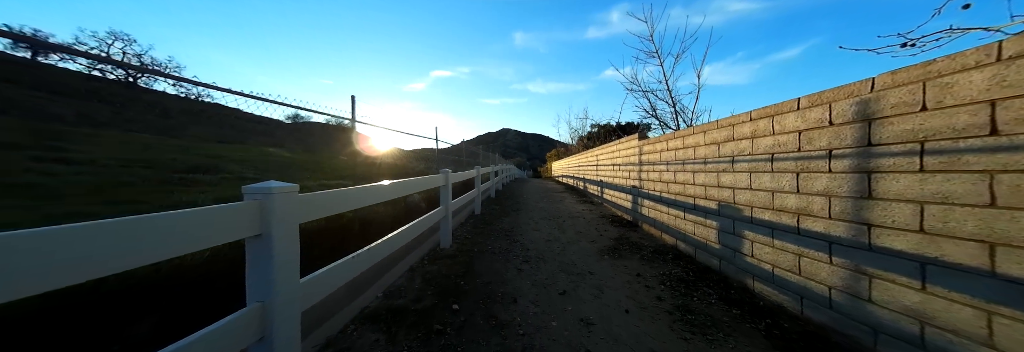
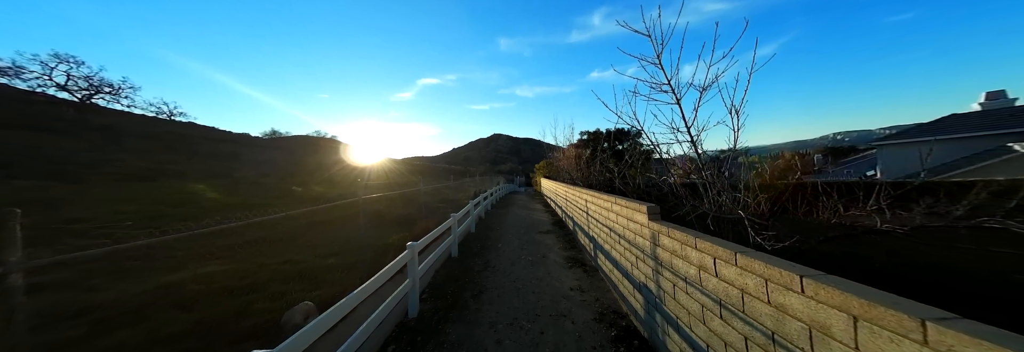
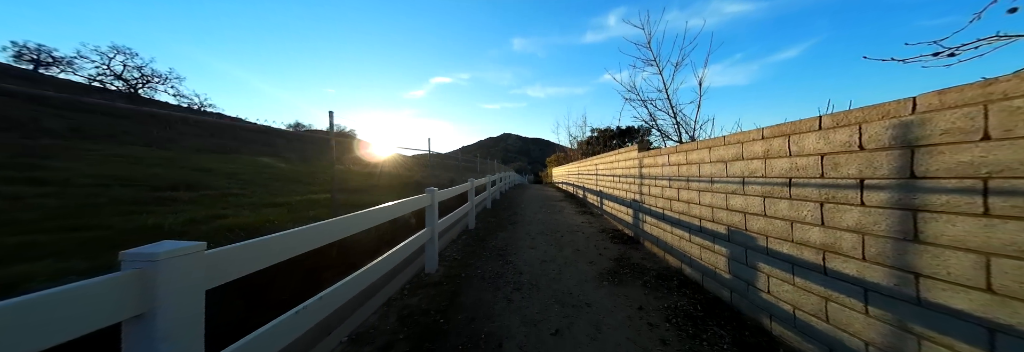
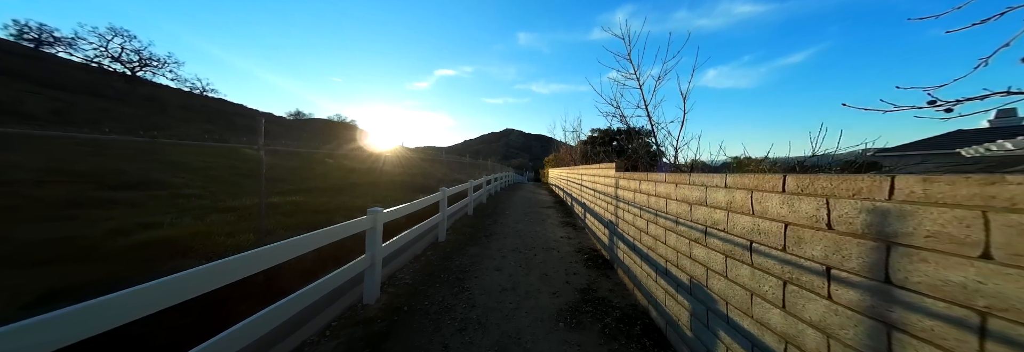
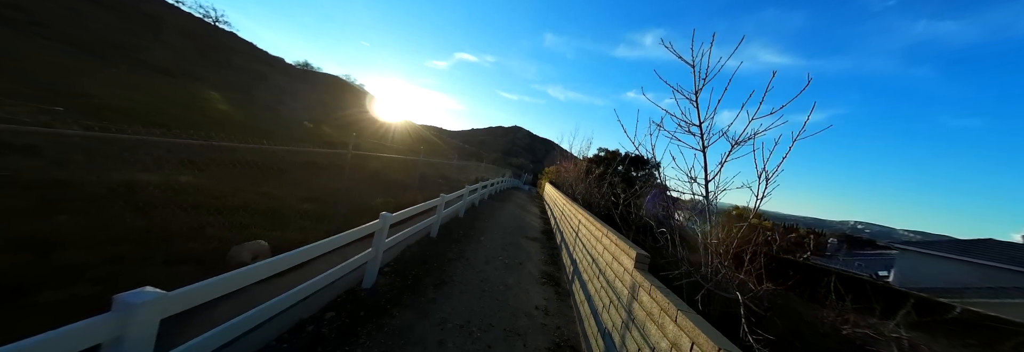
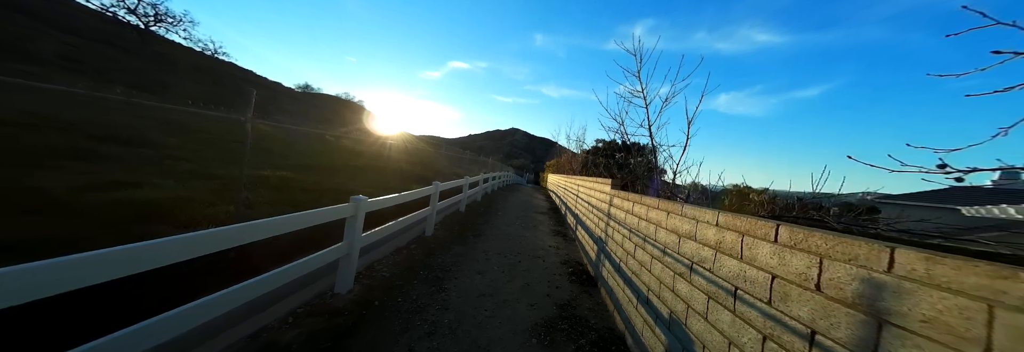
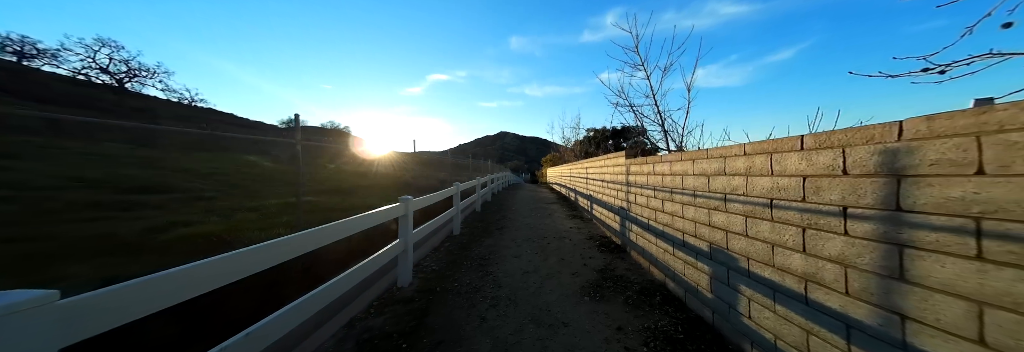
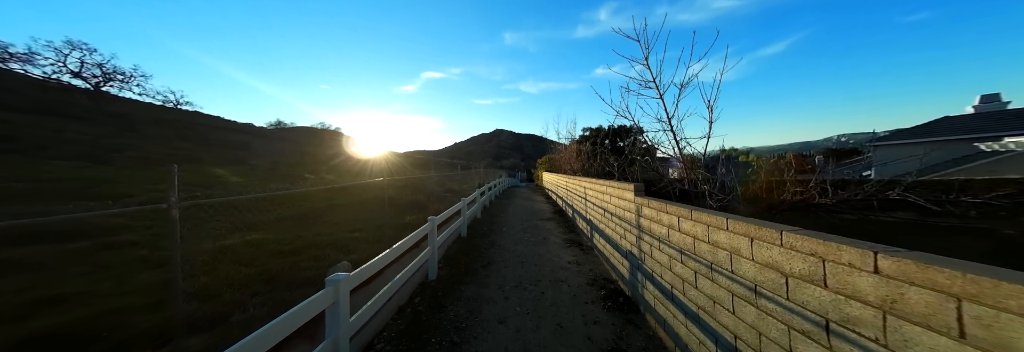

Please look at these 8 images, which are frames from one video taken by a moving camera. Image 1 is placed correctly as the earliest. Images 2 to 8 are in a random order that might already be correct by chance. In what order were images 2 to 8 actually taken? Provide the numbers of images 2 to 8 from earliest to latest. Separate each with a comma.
3, 7, 4, 6, 8, 2, 5
